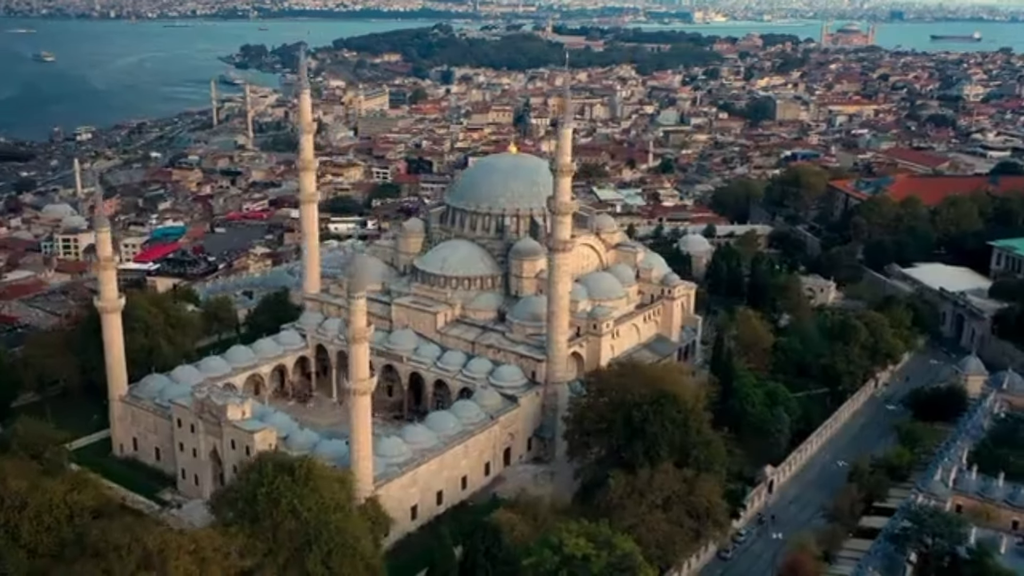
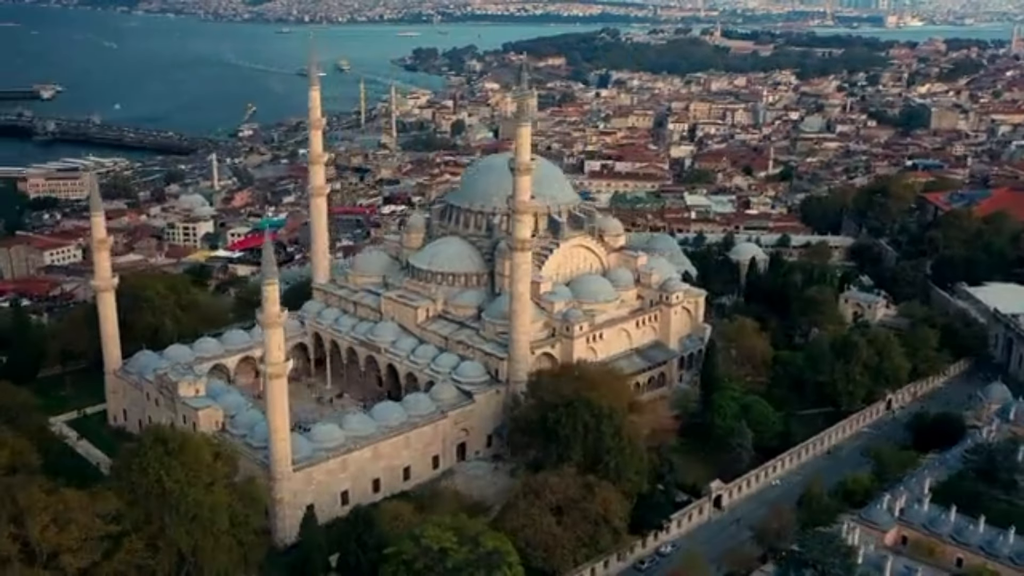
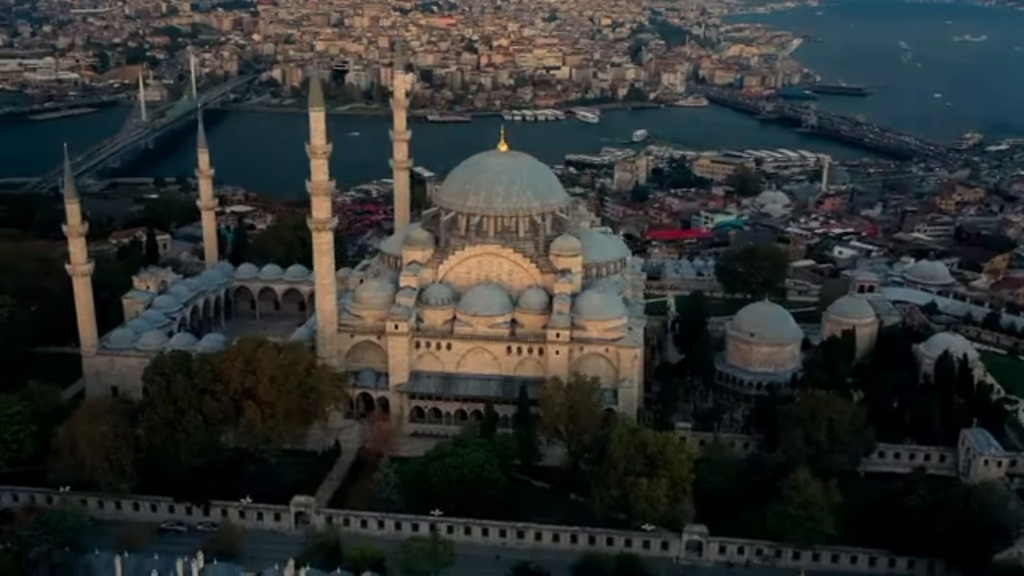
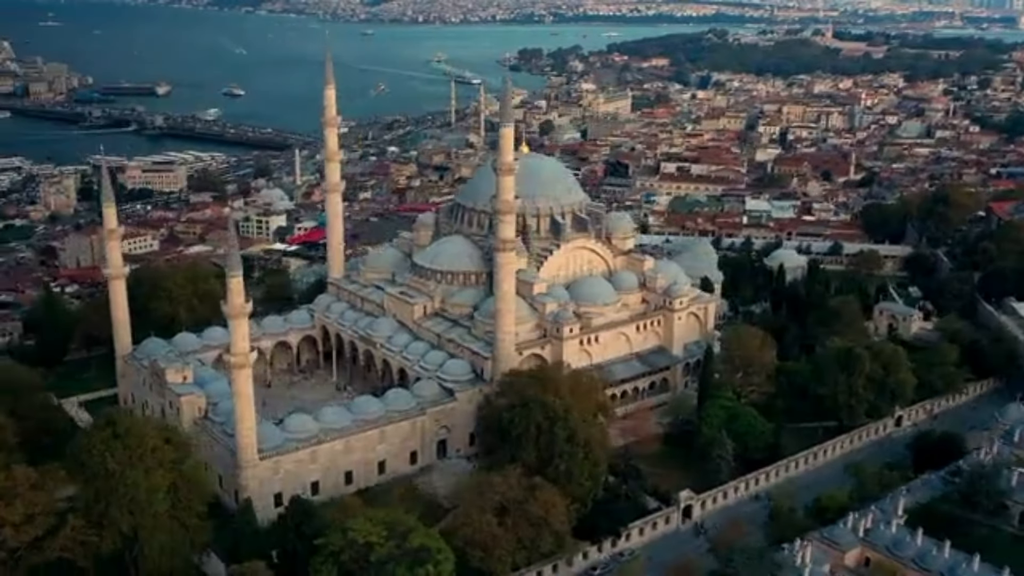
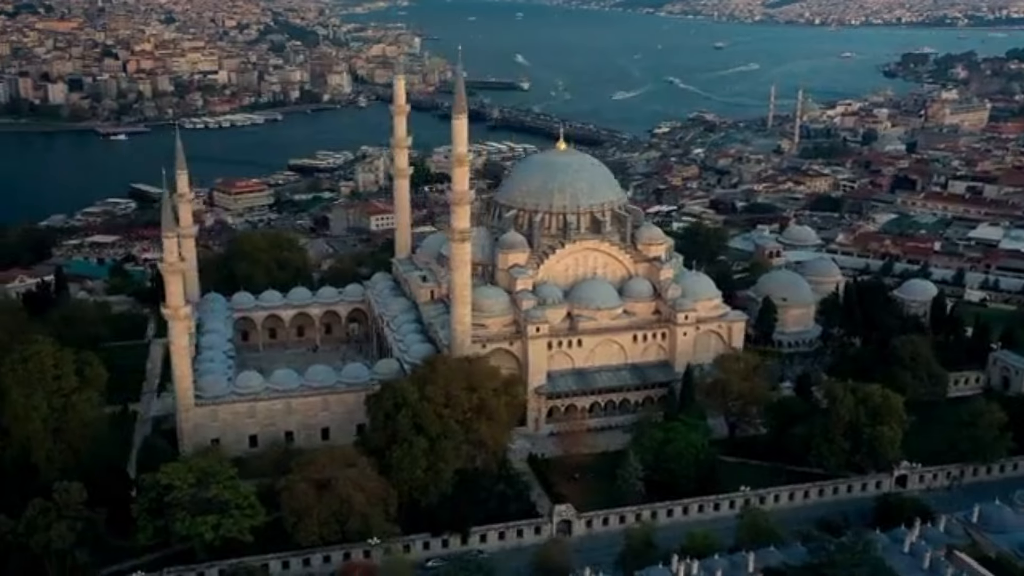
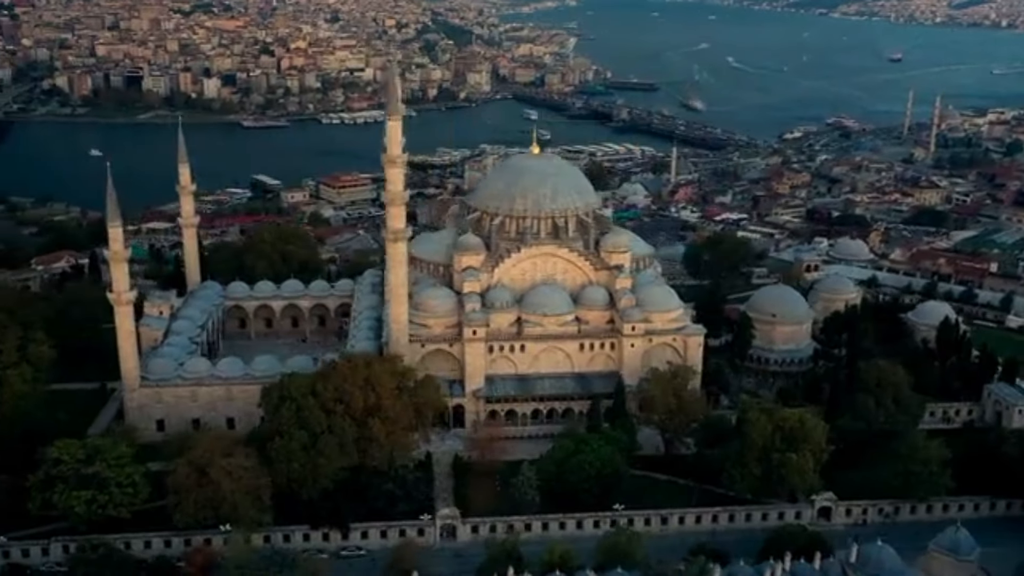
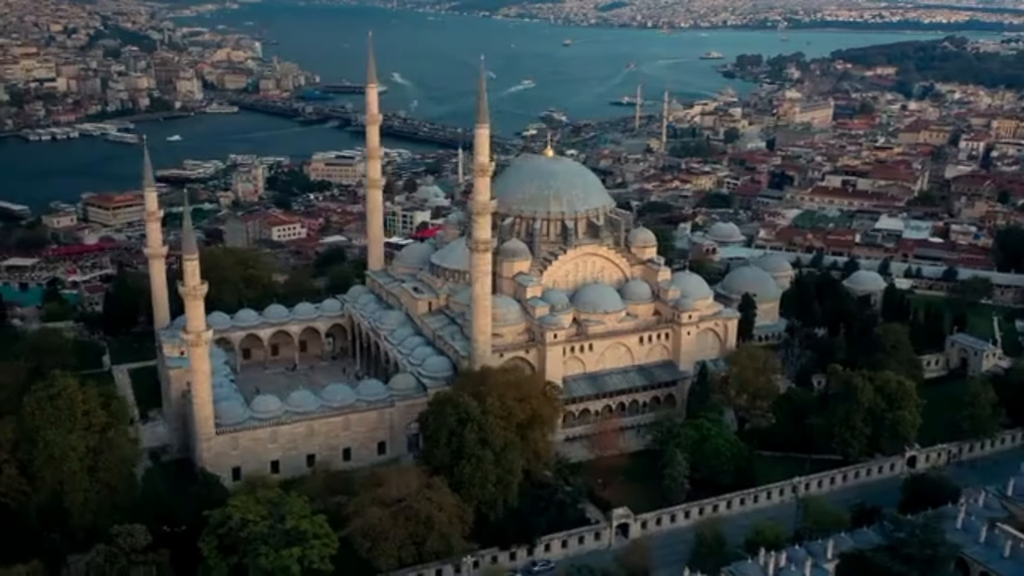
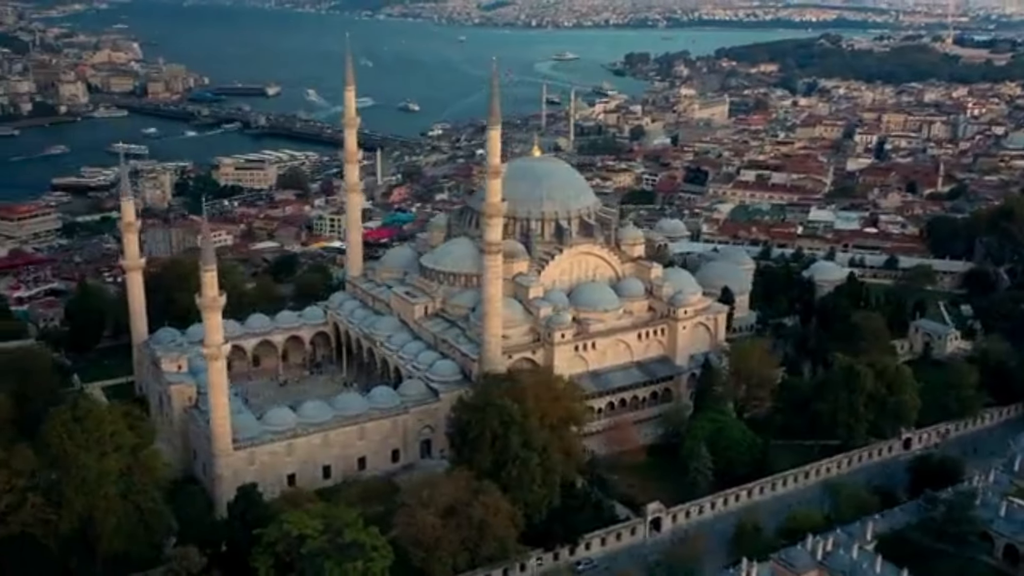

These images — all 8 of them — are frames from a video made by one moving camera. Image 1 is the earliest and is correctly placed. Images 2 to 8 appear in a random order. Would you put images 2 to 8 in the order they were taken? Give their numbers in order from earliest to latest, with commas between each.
2, 4, 8, 7, 5, 6, 3
